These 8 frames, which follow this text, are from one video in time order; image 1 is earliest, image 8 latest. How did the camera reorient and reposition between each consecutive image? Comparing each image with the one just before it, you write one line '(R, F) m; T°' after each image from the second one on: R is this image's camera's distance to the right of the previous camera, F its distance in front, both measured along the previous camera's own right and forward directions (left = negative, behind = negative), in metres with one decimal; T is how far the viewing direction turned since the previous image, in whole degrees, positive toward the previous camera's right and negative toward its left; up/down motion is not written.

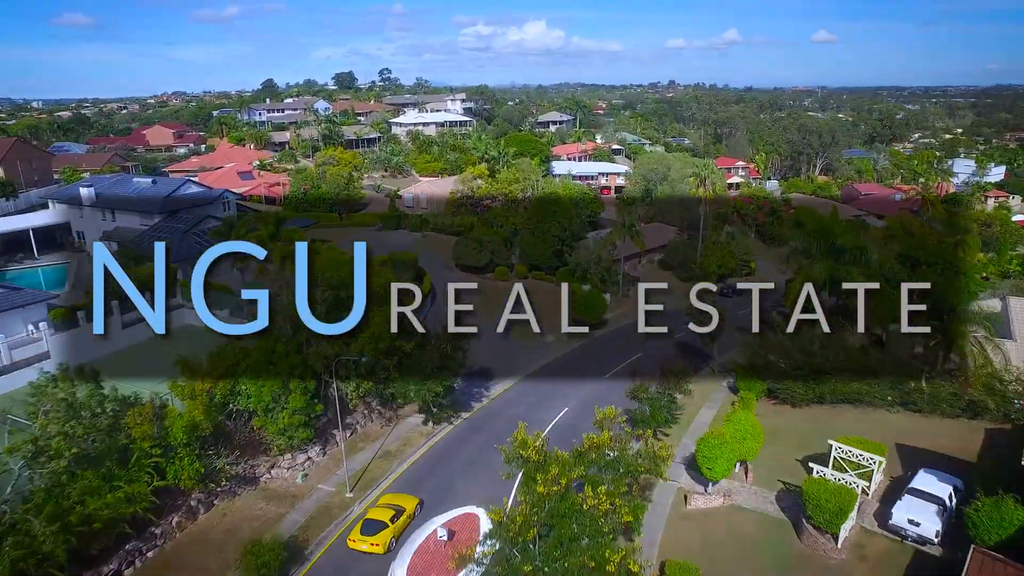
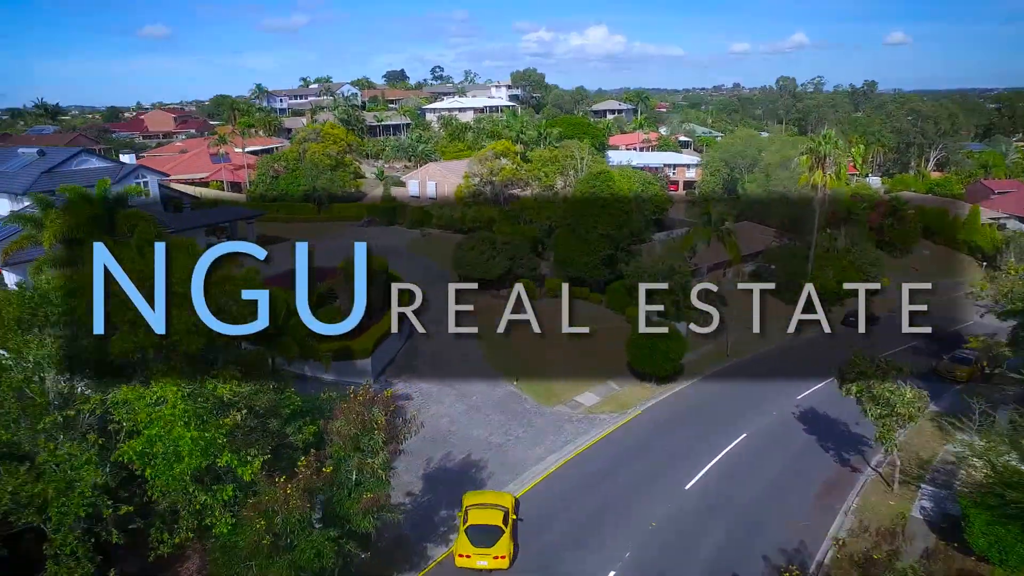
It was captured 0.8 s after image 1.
(+1.5, +17.2) m; -5°
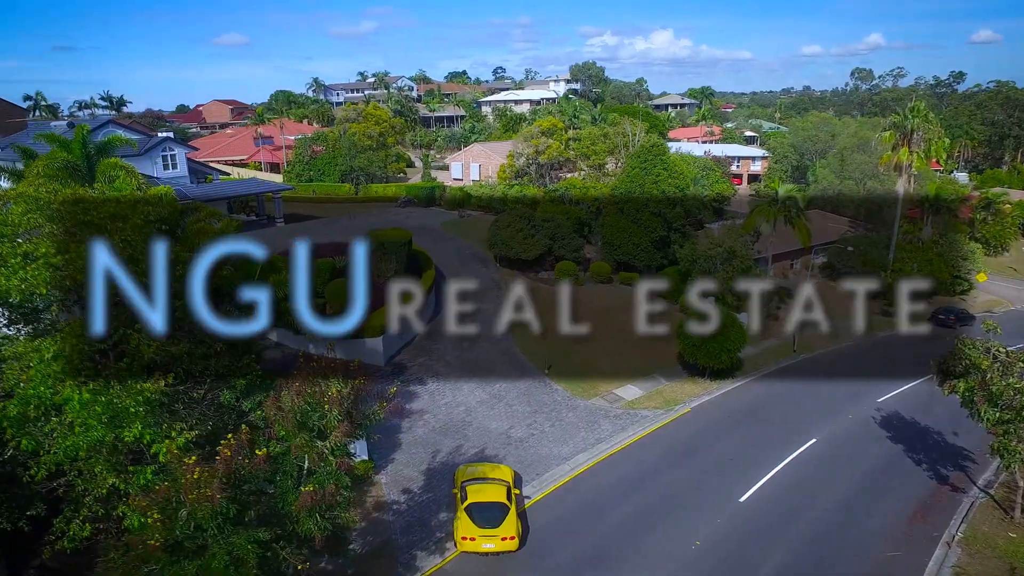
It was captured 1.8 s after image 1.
(+1.0, +3.4) m; -5°
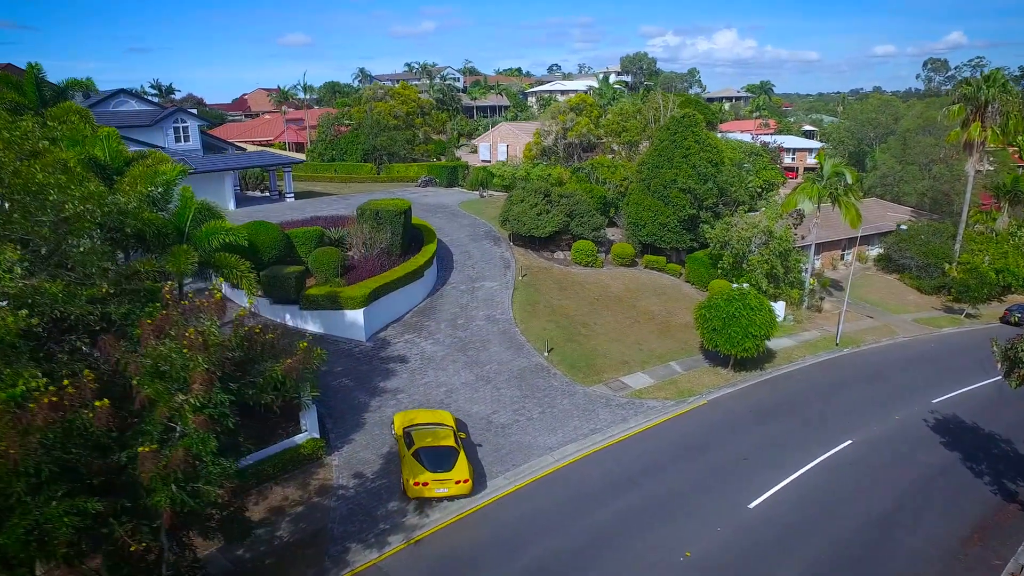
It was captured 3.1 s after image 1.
(+1.9, +2.4) m; -5°
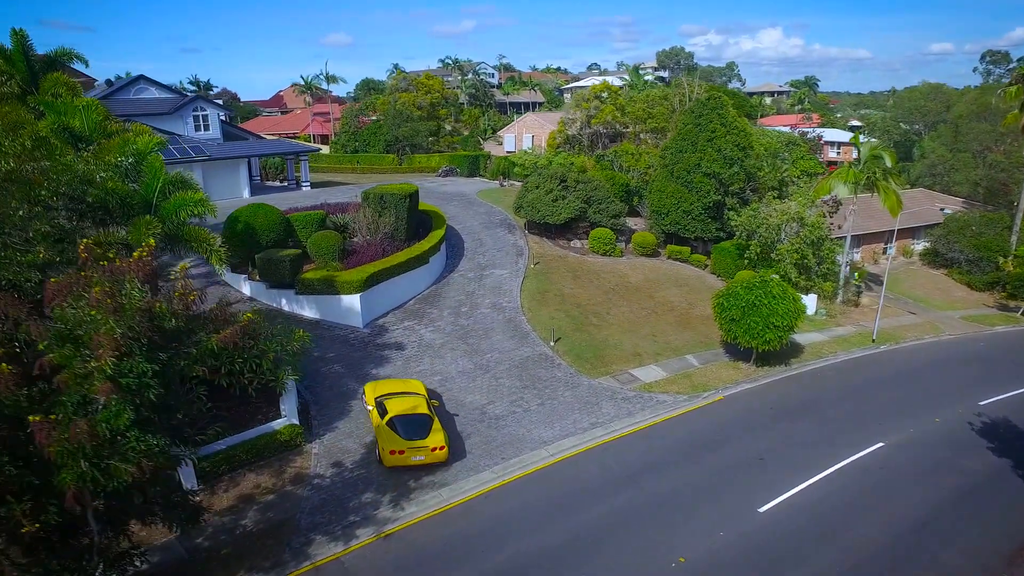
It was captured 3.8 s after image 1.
(+1.1, +1.2) m; -3°
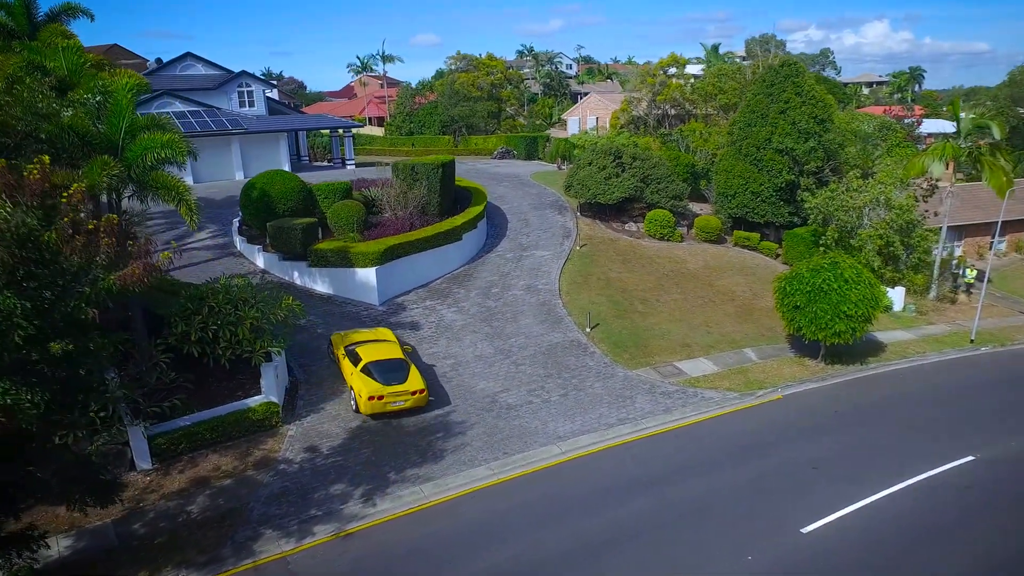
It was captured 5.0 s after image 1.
(+1.4, +2.2) m; -7°
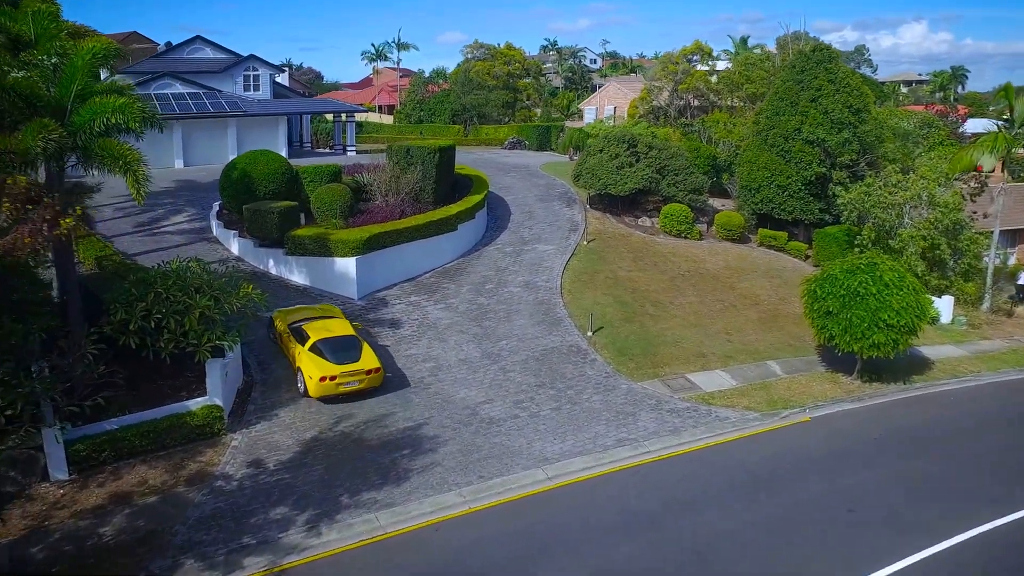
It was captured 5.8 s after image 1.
(+0.7, +2.0) m; -2°
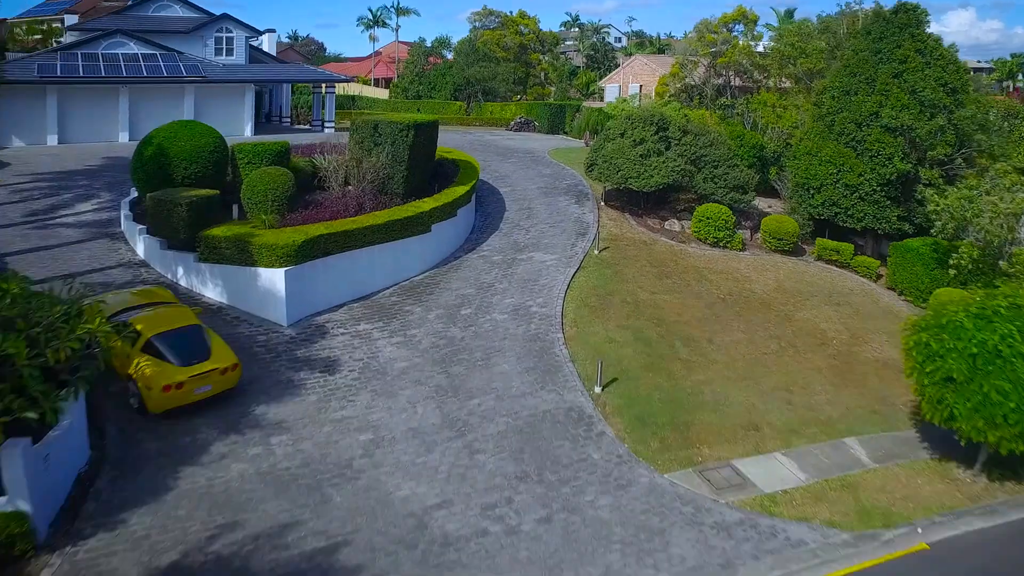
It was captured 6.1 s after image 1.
(+0.5, +4.5) m; -1°
